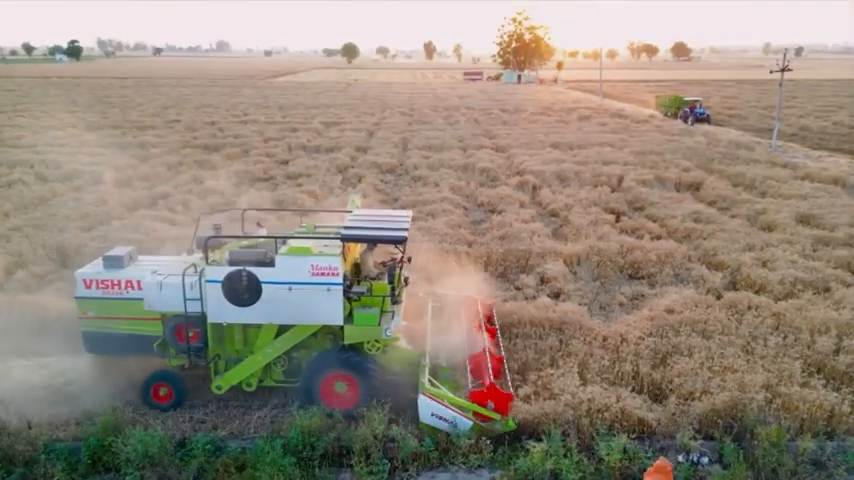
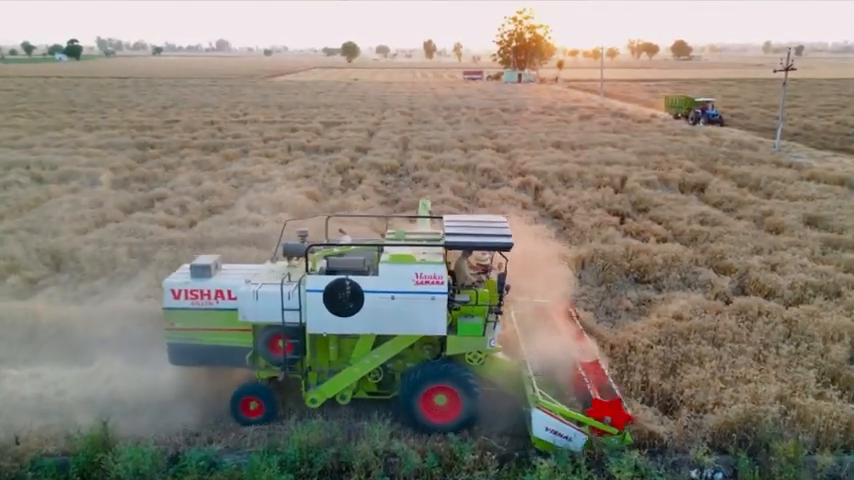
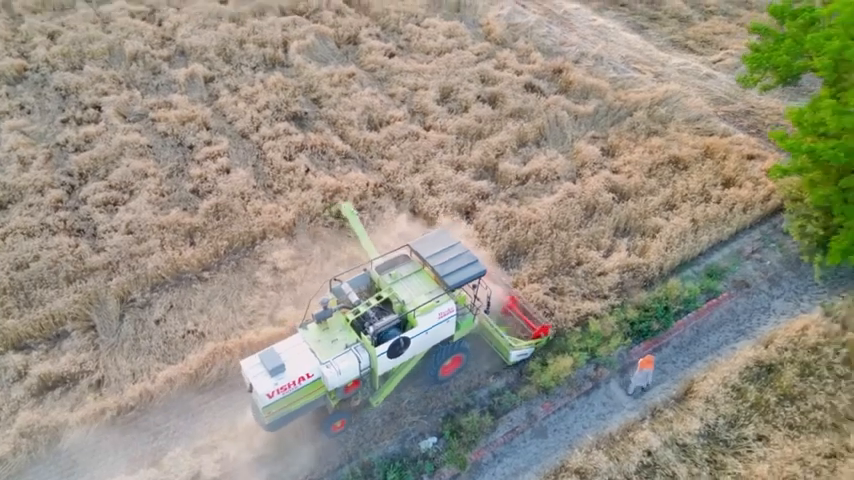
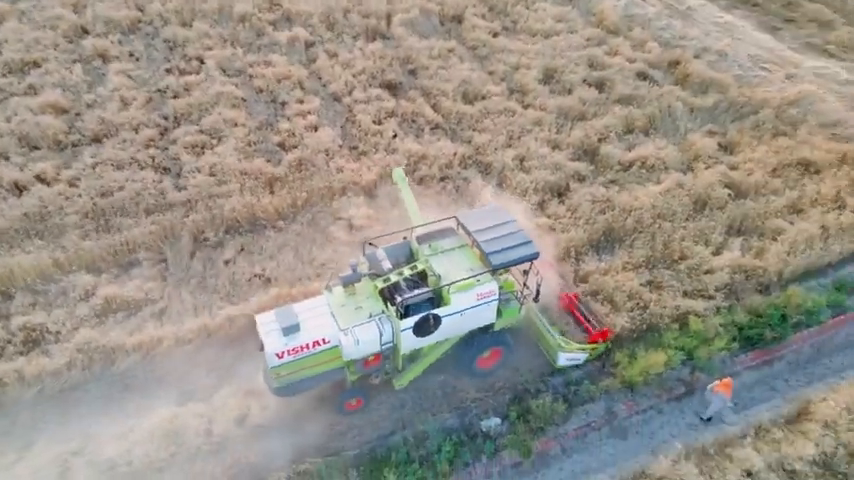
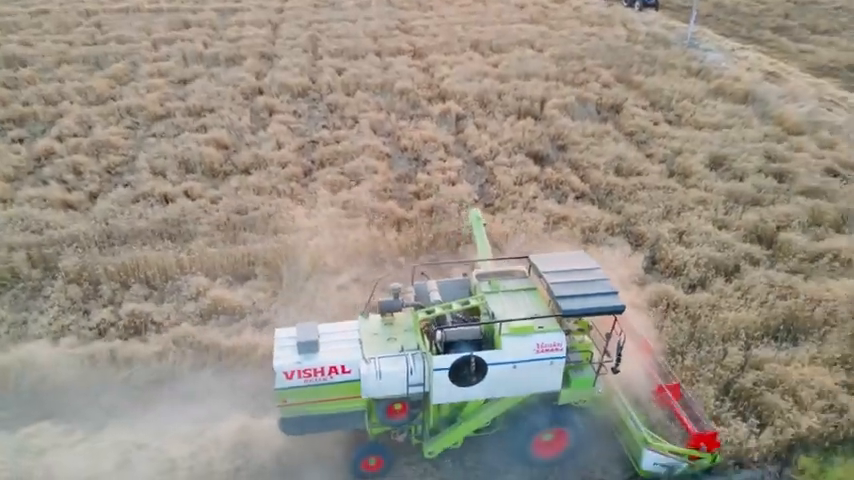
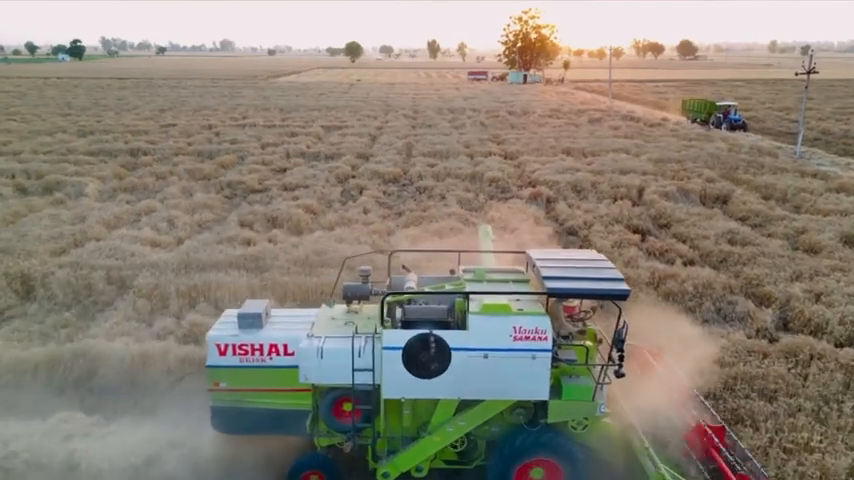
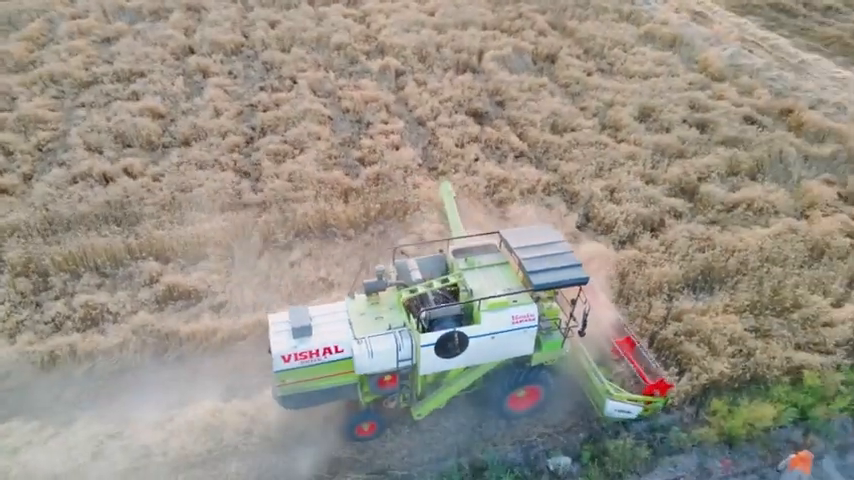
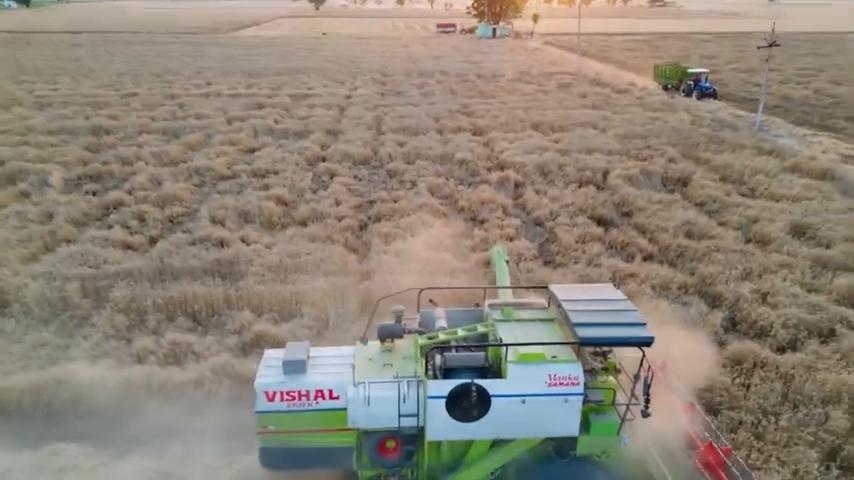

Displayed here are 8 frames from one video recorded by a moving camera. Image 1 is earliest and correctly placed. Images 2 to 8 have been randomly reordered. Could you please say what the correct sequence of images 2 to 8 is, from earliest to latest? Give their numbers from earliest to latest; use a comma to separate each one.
2, 6, 8, 5, 7, 4, 3
